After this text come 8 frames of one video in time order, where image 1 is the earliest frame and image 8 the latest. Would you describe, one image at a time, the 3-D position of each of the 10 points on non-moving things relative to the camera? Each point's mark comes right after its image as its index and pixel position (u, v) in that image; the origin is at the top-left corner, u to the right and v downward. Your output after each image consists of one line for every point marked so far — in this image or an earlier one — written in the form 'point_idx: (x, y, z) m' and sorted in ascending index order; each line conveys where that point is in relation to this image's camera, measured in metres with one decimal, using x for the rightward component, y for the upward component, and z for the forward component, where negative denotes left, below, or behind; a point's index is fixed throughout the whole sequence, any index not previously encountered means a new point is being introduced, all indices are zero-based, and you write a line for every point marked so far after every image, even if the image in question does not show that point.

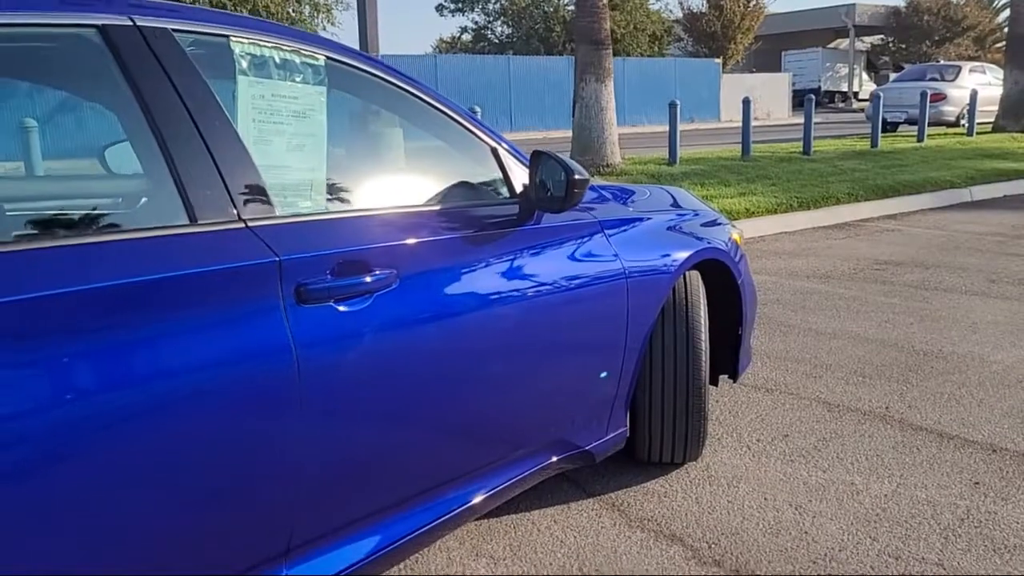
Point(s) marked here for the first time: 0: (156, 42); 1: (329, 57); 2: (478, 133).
0: (-0.7, +0.5, +2.0) m
1: (-0.5, +0.6, +2.4) m
2: (-0.1, +0.5, +2.7) m
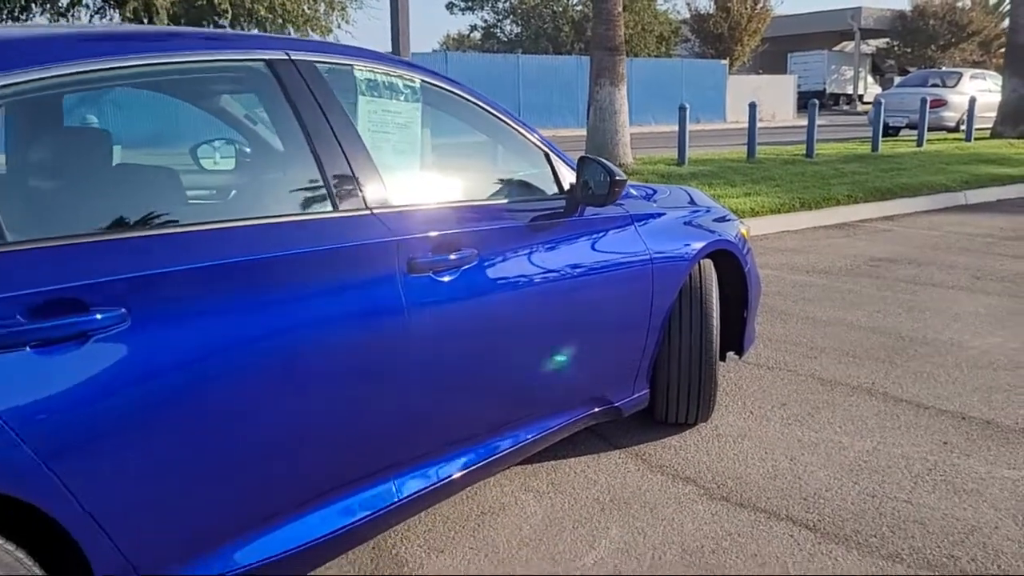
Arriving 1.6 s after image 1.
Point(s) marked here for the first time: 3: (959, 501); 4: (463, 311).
0: (-0.6, +0.6, +2.6) m
1: (-0.3, +0.7, +3.0) m
2: (+0.1, +0.5, +3.3) m
3: (+1.6, -0.8, +3.3) m
4: (-0.1, -0.1, +2.7) m
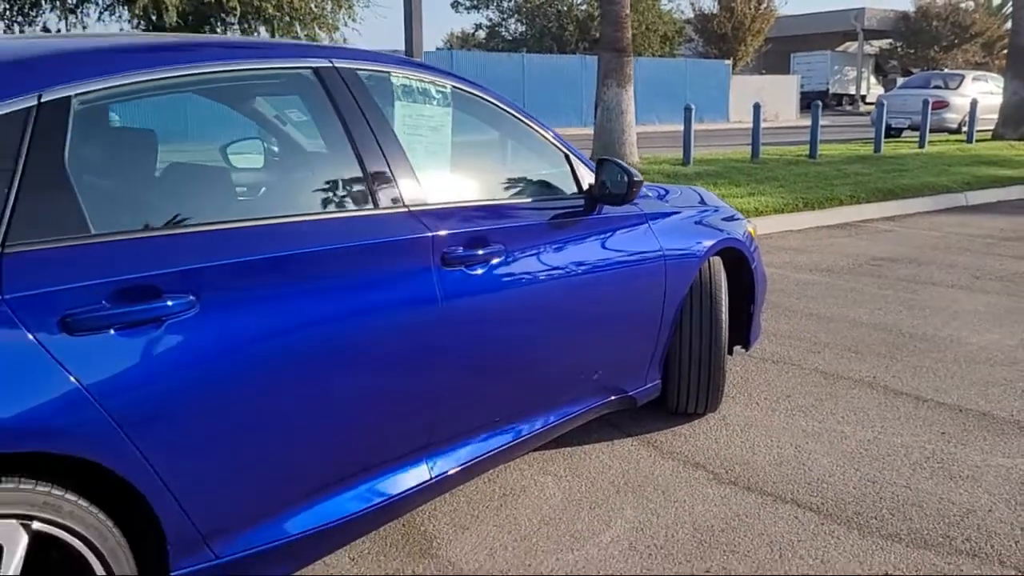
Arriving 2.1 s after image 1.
0: (-0.5, +0.6, +2.8) m
1: (-0.2, +0.7, +3.2) m
2: (+0.2, +0.6, +3.5) m
3: (+1.7, -0.7, +3.5) m
4: (-0.1, 0.0, +2.9) m
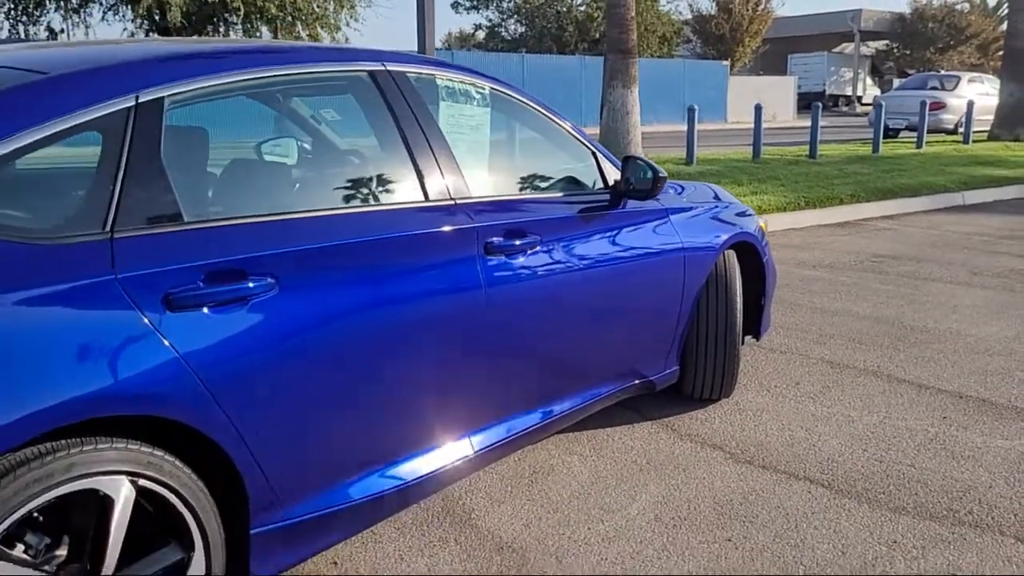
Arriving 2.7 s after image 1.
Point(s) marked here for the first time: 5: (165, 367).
0: (-0.3, +0.7, +3.0) m
1: (-0.1, +0.7, +3.4) m
2: (+0.3, +0.6, +3.7) m
3: (+1.8, -0.7, +3.7) m
4: (+0.1, 0.0, +3.1) m
5: (-0.8, -0.2, +2.1) m
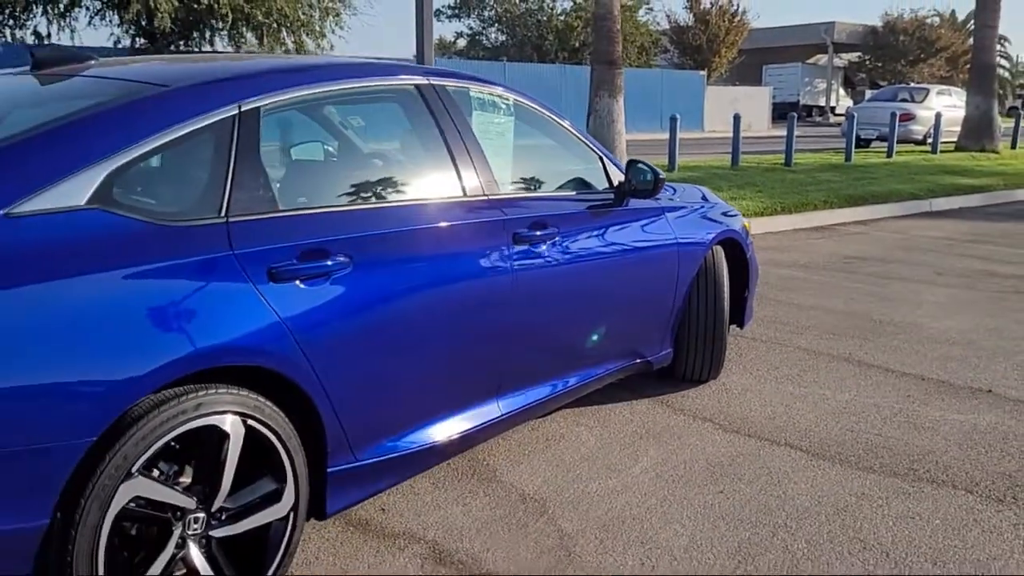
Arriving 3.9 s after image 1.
0: (-0.3, +0.7, +3.5) m
1: (0.0, +0.8, +3.9) m
2: (+0.3, +0.6, +4.2) m
3: (+1.8, -0.7, +4.2) m
4: (+0.1, 0.0, +3.6) m
5: (-0.7, -0.1, +2.5) m
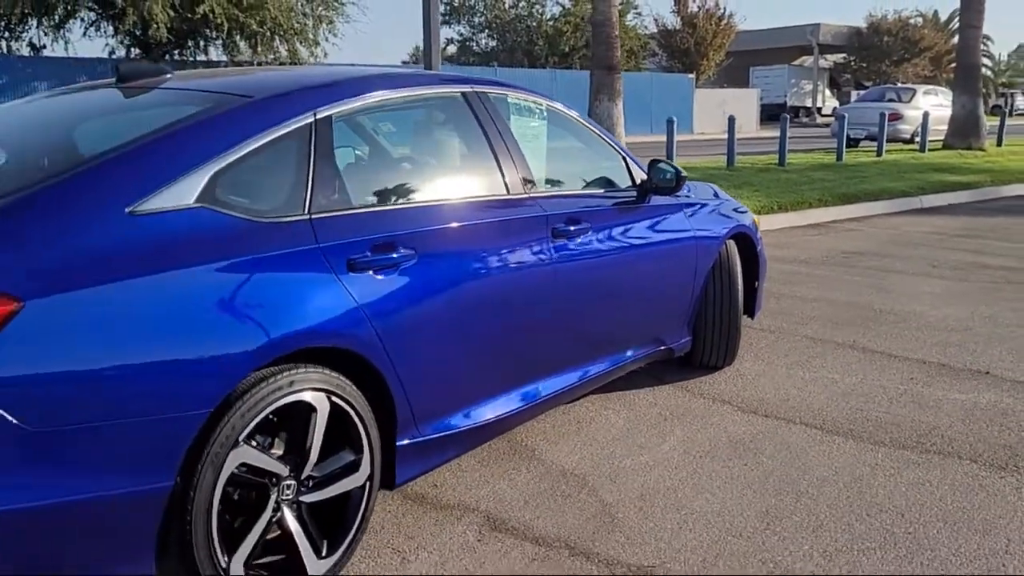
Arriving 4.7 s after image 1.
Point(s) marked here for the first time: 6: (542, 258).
0: (-0.1, +0.7, +3.7) m
1: (+0.1, +0.8, +4.2) m
2: (+0.5, +0.7, +4.5) m
3: (+2.0, -0.6, +4.5) m
4: (+0.3, +0.1, +3.9) m
5: (-0.5, -0.1, +2.8) m
6: (+0.1, +0.1, +3.6) m
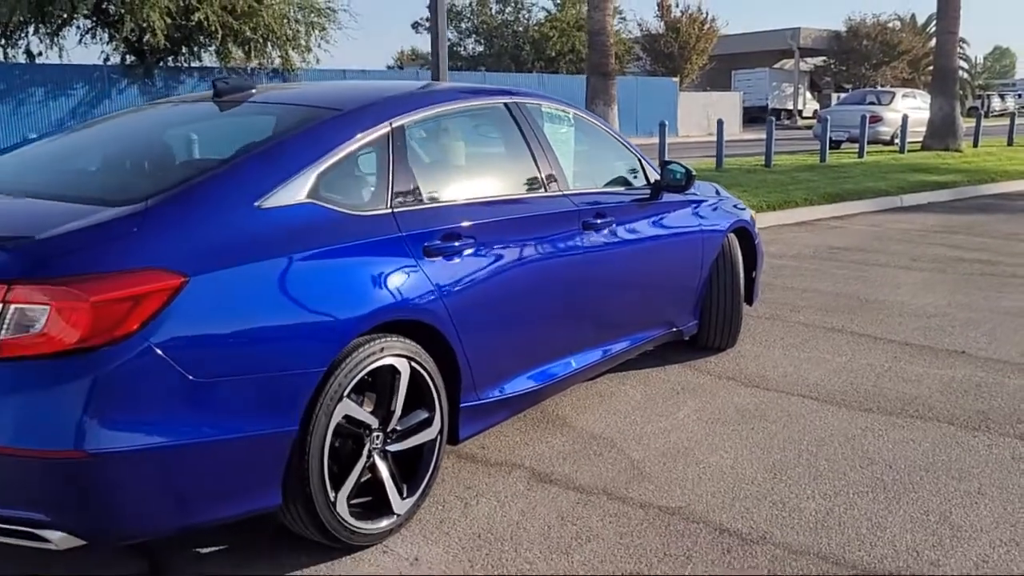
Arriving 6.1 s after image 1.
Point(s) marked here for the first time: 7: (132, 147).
0: (0.0, +0.8, +4.3) m
1: (+0.3, +0.9, +4.7) m
2: (+0.6, +0.7, +5.0) m
3: (+2.1, -0.5, +5.1) m
4: (+0.4, +0.2, +4.4) m
5: (-0.3, 0.0, +3.3) m
6: (+0.3, +0.2, +4.2) m
7: (-1.5, +0.6, +3.6) m
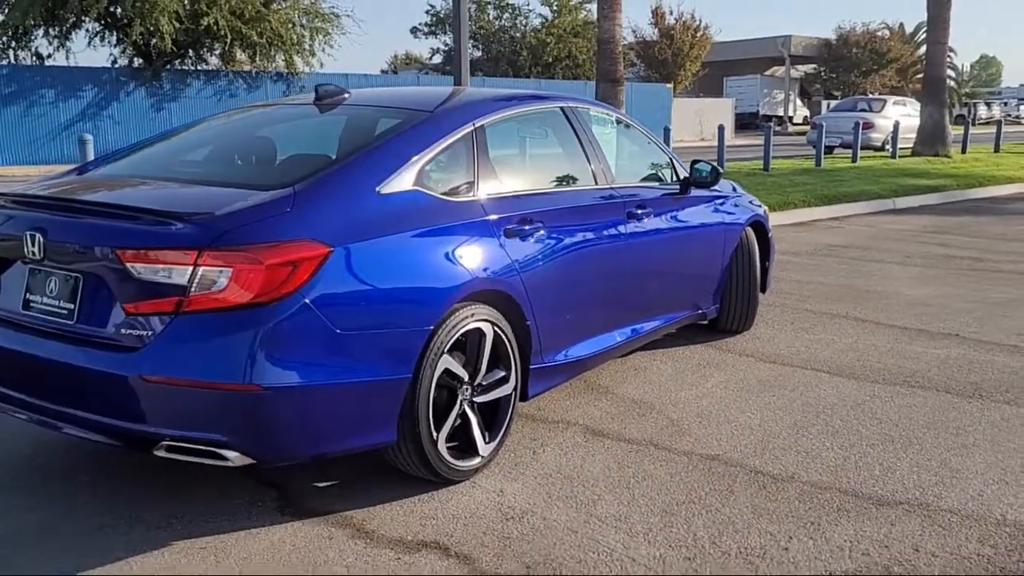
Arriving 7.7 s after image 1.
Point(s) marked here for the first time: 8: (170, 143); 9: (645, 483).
0: (+0.3, +0.9, +4.8) m
1: (+0.6, +1.0, +5.3) m
2: (+0.9, +0.8, +5.6) m
3: (+2.4, -0.4, +5.7) m
4: (+0.7, +0.2, +5.0) m
5: (0.0, +0.1, +3.9) m
6: (+0.6, +0.3, +4.7) m
7: (-1.2, +0.7, +4.2) m
8: (-1.6, +0.7, +4.5) m
9: (+0.5, -0.8, +3.8) m
